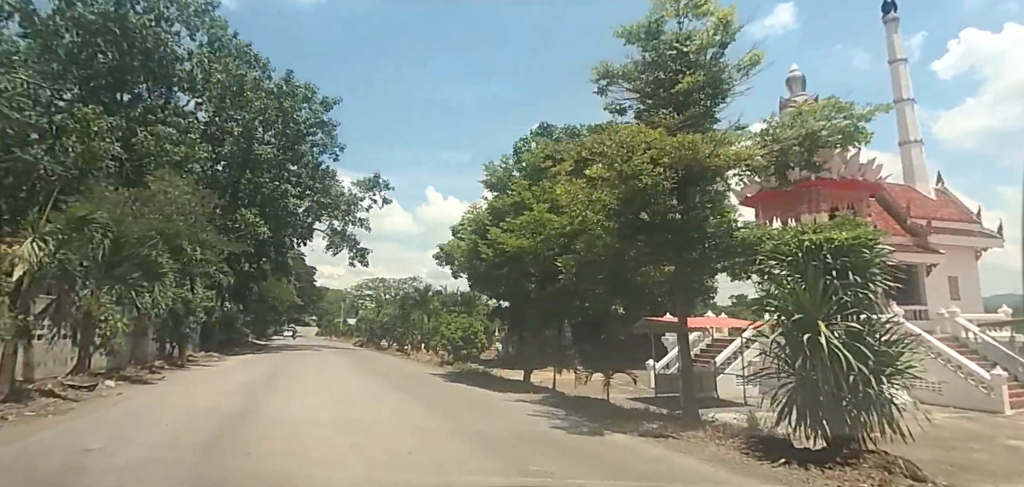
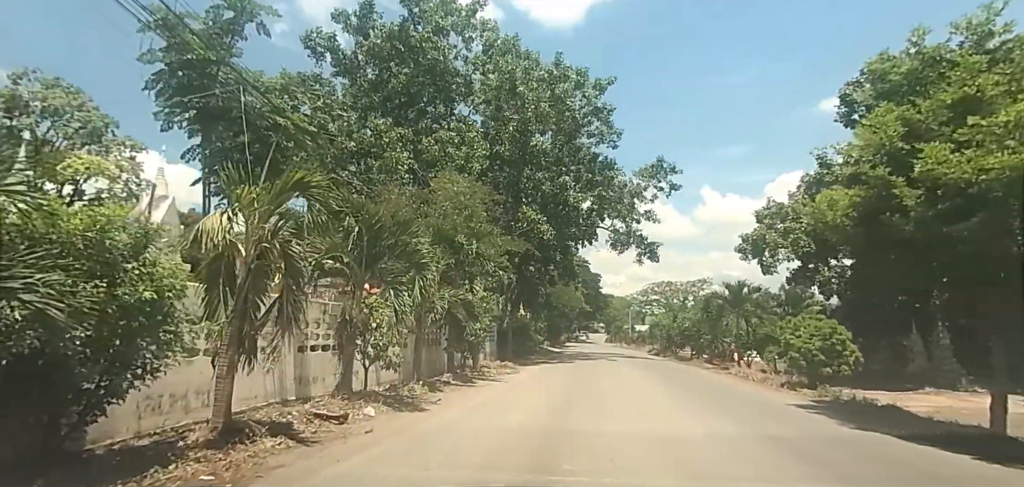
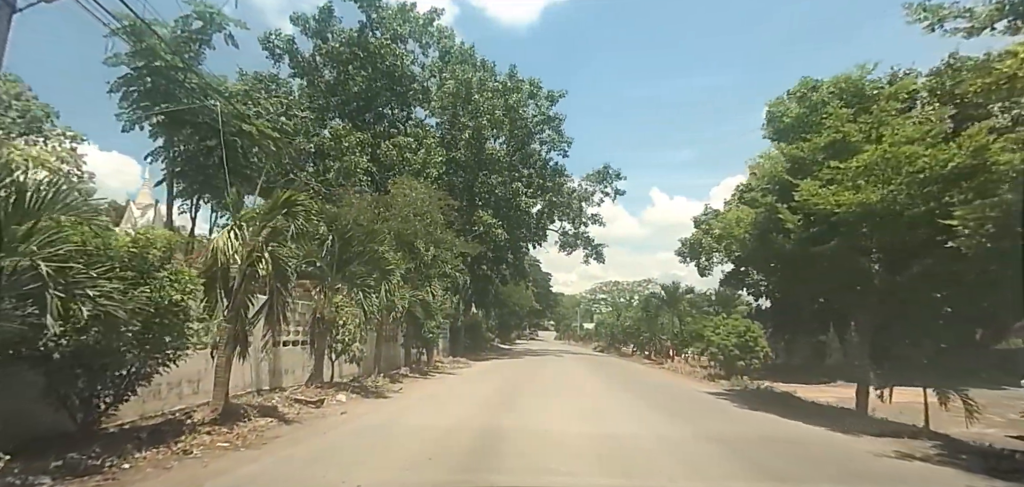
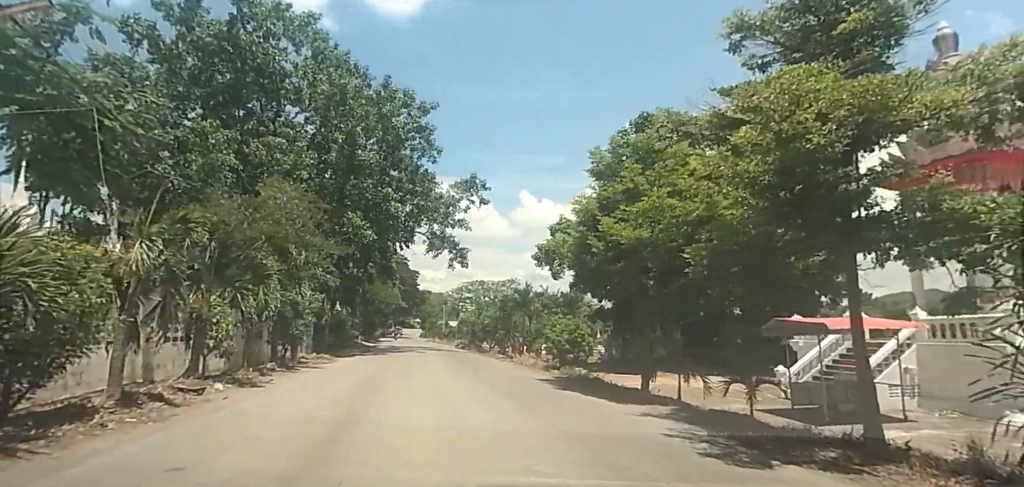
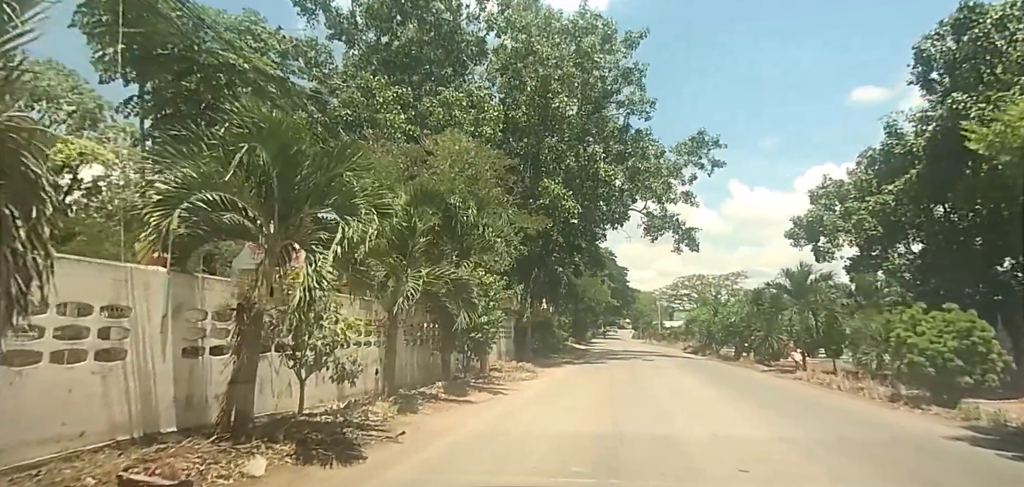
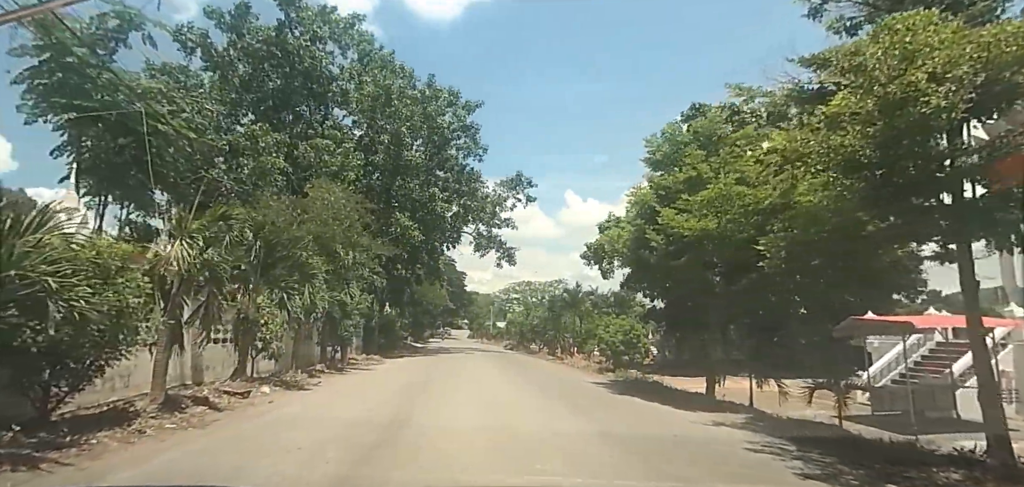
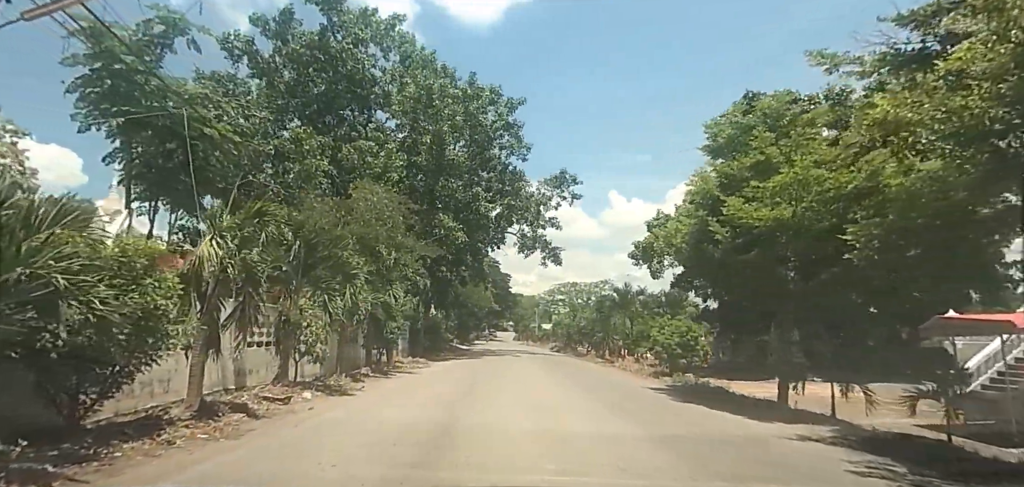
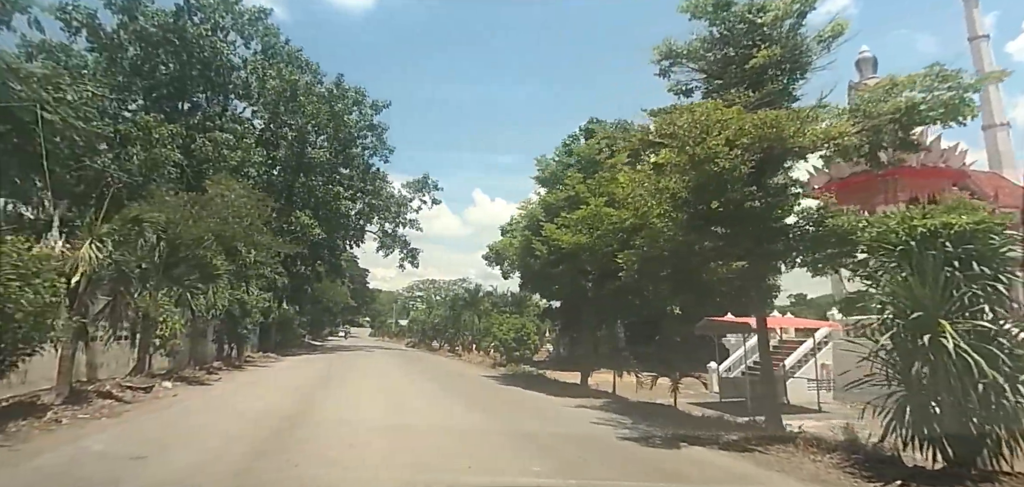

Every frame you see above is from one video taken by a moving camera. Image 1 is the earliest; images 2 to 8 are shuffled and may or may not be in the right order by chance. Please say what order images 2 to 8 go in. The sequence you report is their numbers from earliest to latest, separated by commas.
8, 4, 6, 7, 3, 2, 5
